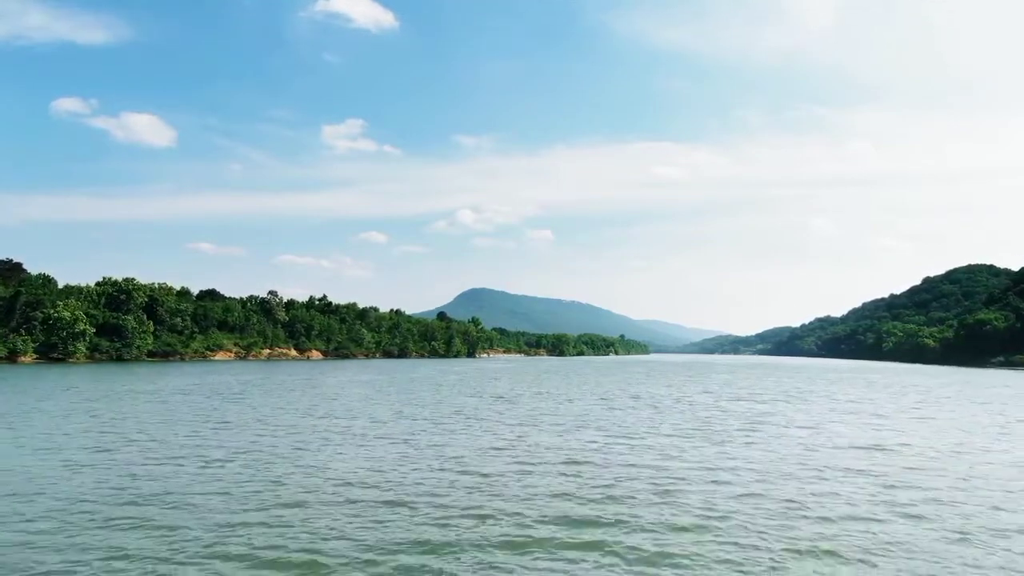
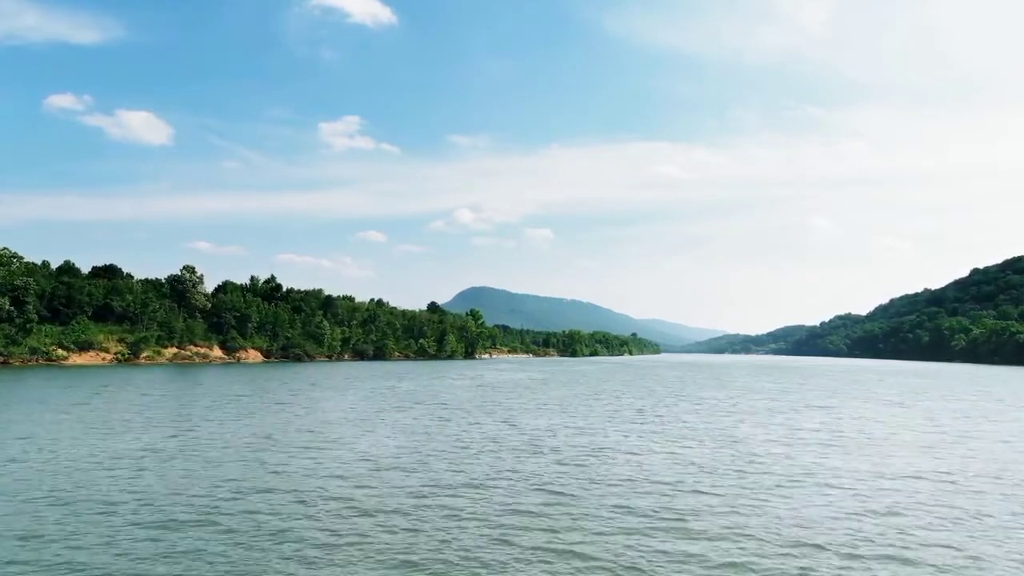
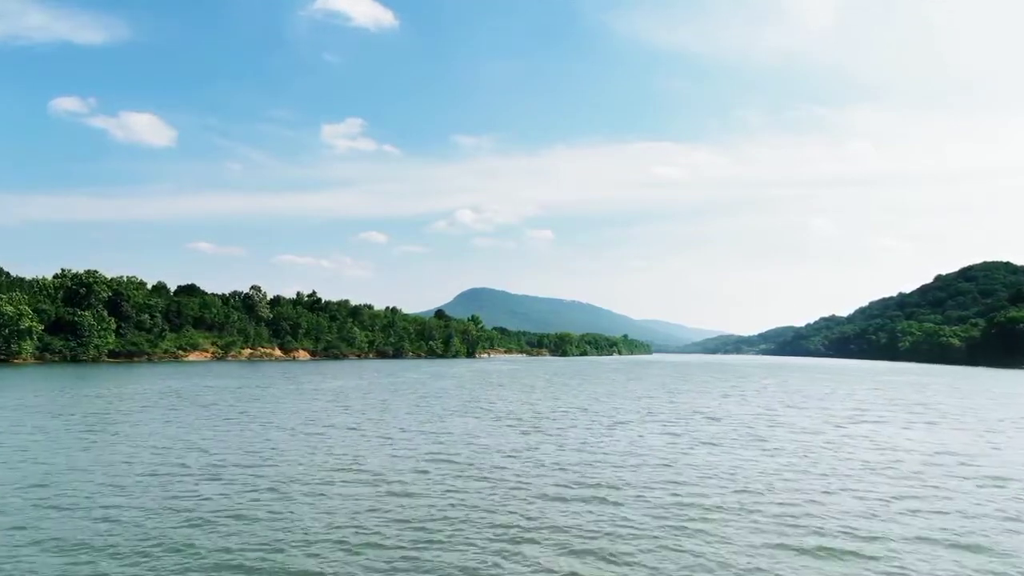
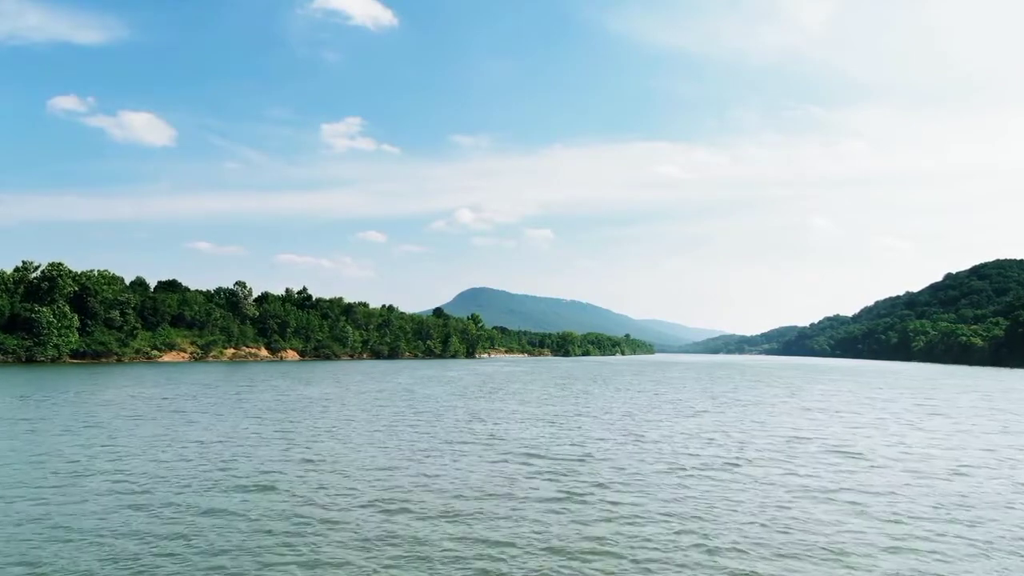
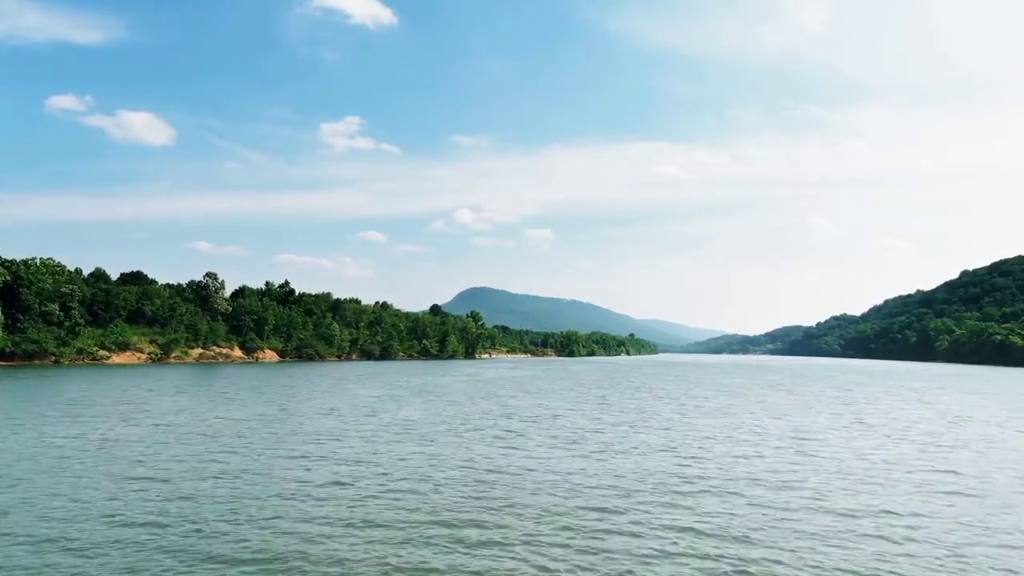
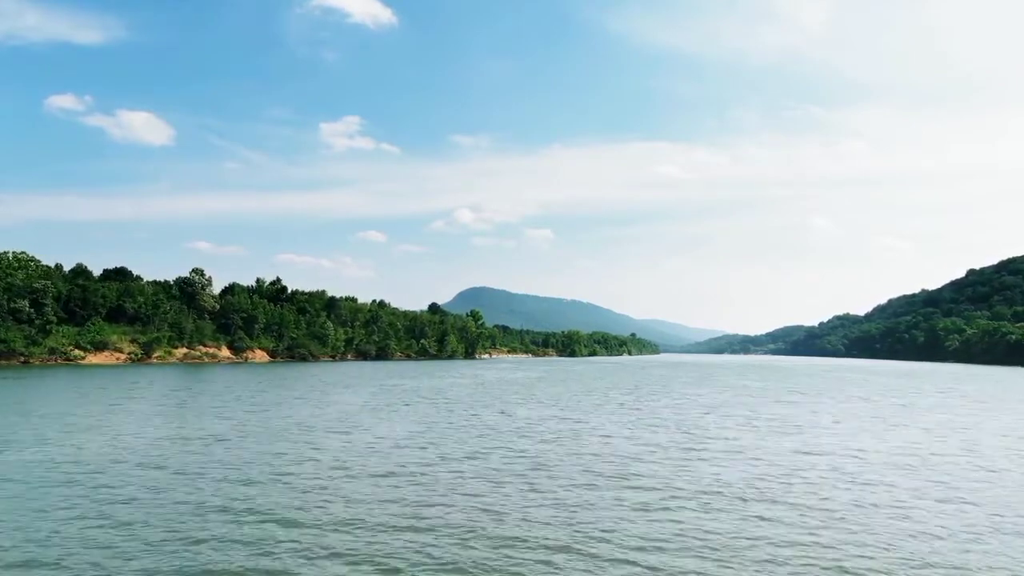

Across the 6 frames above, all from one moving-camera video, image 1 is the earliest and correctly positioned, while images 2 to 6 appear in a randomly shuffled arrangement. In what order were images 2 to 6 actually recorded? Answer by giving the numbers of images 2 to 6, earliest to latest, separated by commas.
3, 4, 5, 6, 2
